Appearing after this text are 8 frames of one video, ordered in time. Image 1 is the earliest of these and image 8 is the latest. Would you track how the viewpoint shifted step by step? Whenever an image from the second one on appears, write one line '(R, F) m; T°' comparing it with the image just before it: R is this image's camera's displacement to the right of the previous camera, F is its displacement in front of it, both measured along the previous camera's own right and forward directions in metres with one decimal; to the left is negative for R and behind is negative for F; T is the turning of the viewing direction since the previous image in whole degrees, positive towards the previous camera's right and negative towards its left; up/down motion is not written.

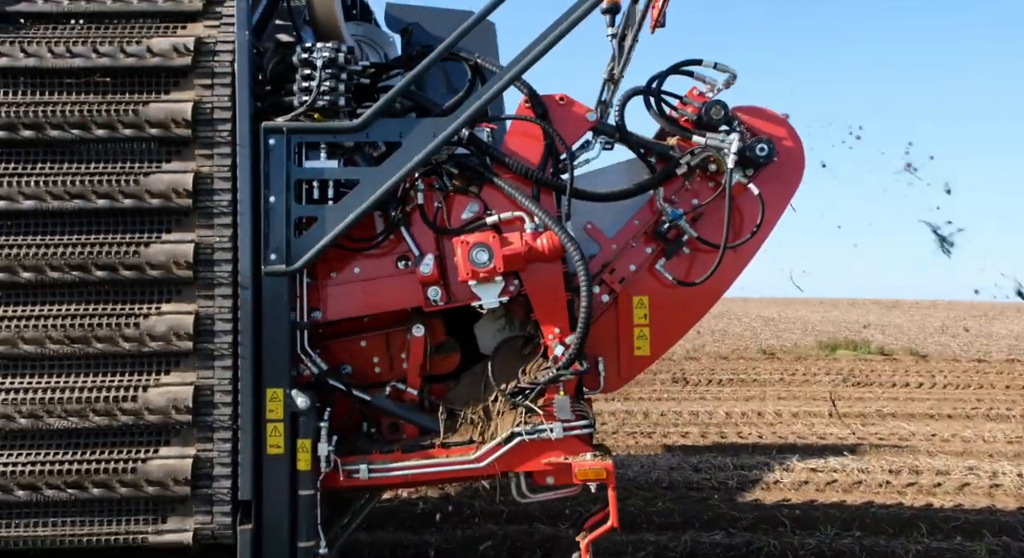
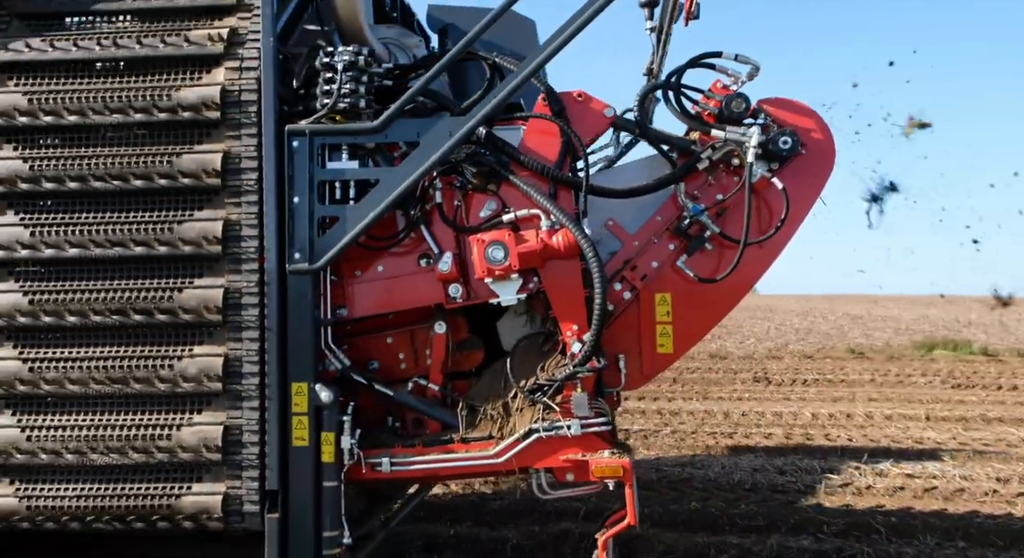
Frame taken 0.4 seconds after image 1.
(+0.2, 0.0) m; -5°
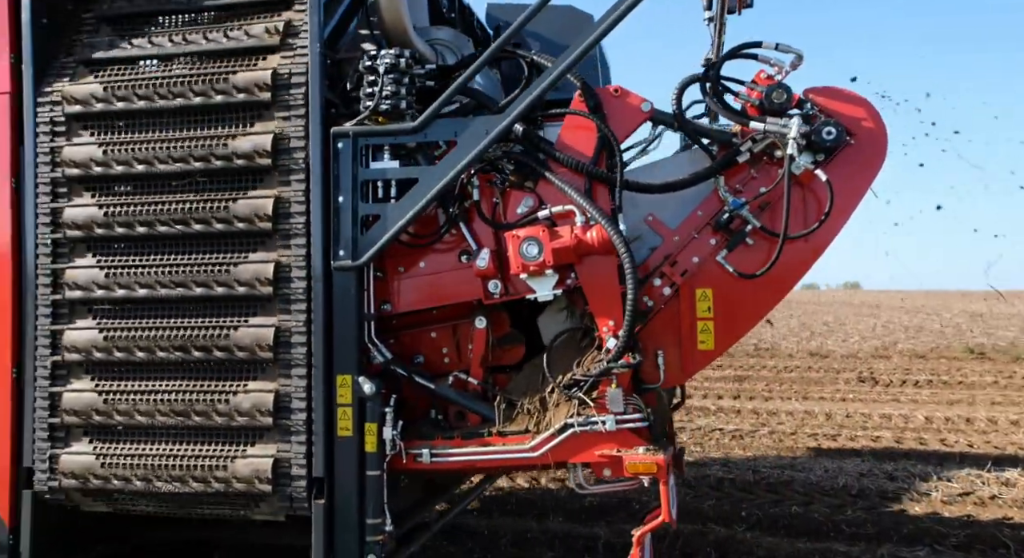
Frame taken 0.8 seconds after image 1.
(+0.2, 0.0) m; -6°
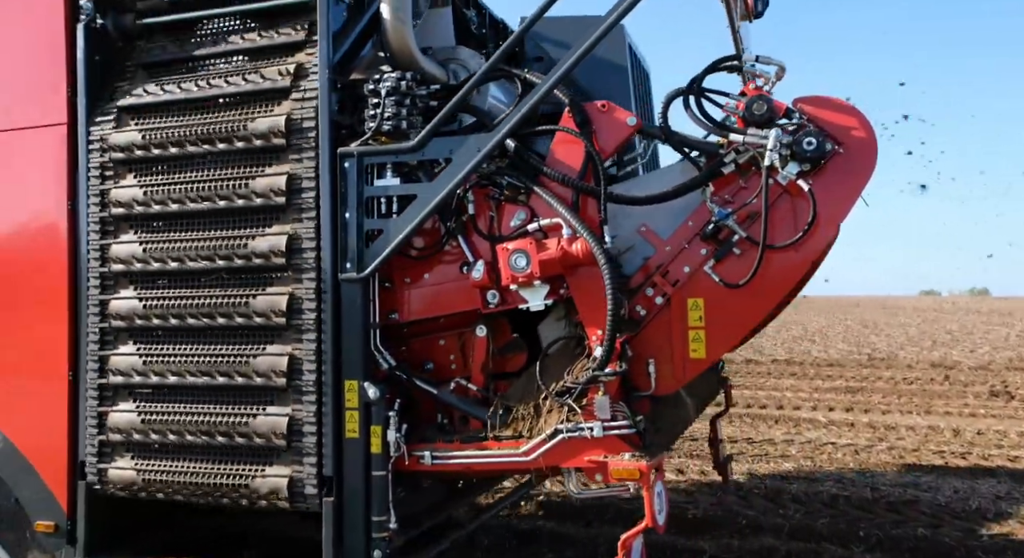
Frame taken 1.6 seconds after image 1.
(+0.5, -0.1) m; -7°
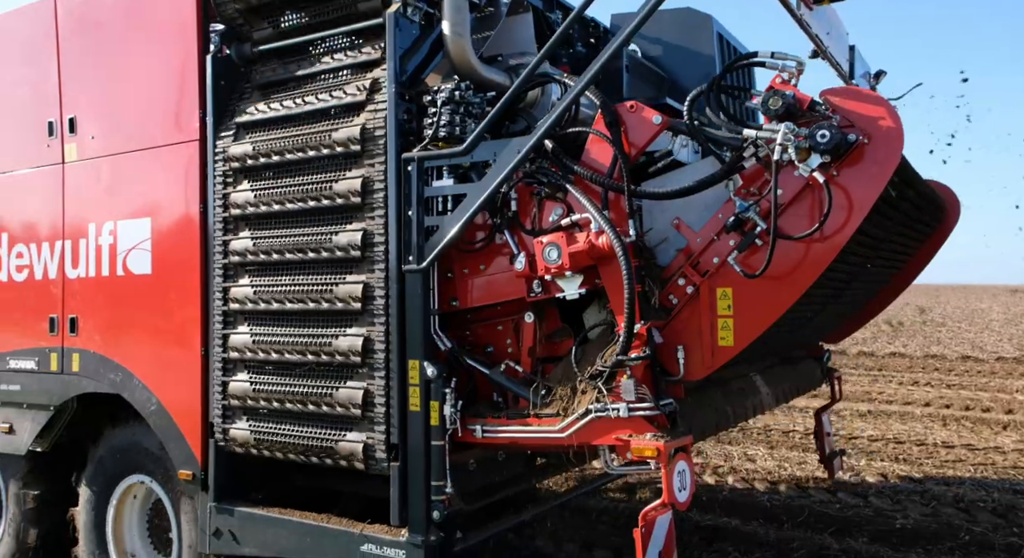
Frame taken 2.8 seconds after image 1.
(+0.8, -0.2) m; -14°
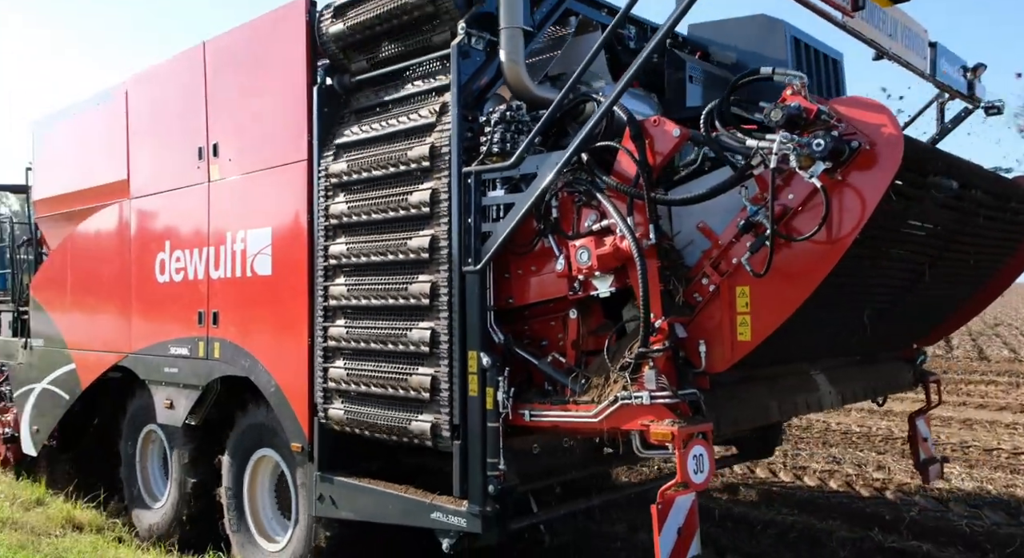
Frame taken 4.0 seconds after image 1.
(+0.7, -0.4) m; -12°
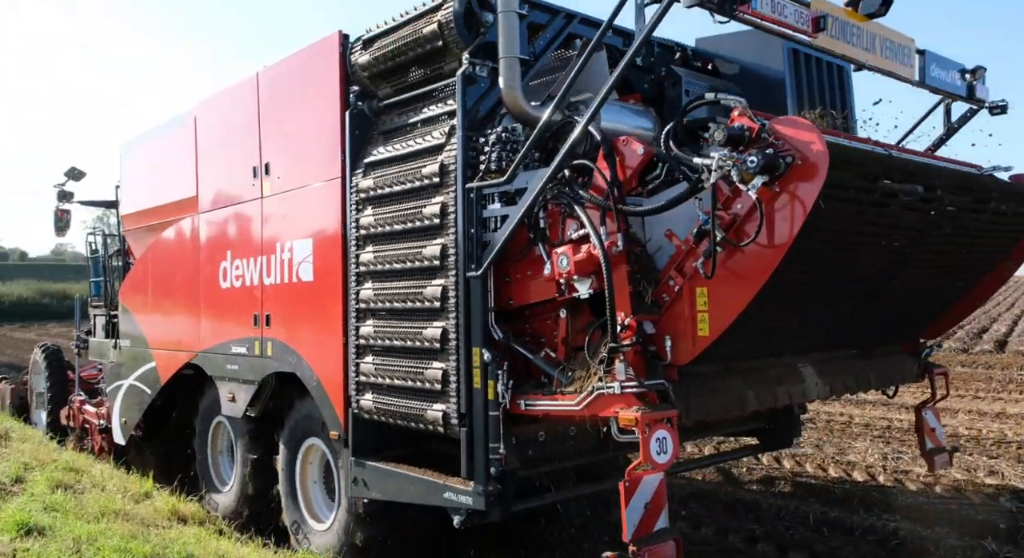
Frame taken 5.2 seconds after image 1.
(+0.5, -0.5) m; -6°
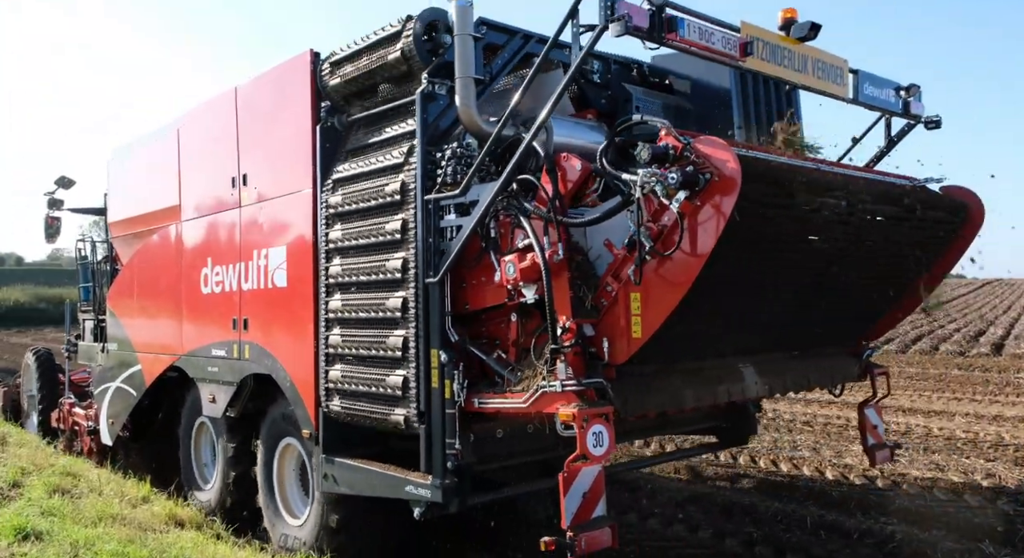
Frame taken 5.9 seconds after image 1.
(+0.3, -0.3) m; 0°
